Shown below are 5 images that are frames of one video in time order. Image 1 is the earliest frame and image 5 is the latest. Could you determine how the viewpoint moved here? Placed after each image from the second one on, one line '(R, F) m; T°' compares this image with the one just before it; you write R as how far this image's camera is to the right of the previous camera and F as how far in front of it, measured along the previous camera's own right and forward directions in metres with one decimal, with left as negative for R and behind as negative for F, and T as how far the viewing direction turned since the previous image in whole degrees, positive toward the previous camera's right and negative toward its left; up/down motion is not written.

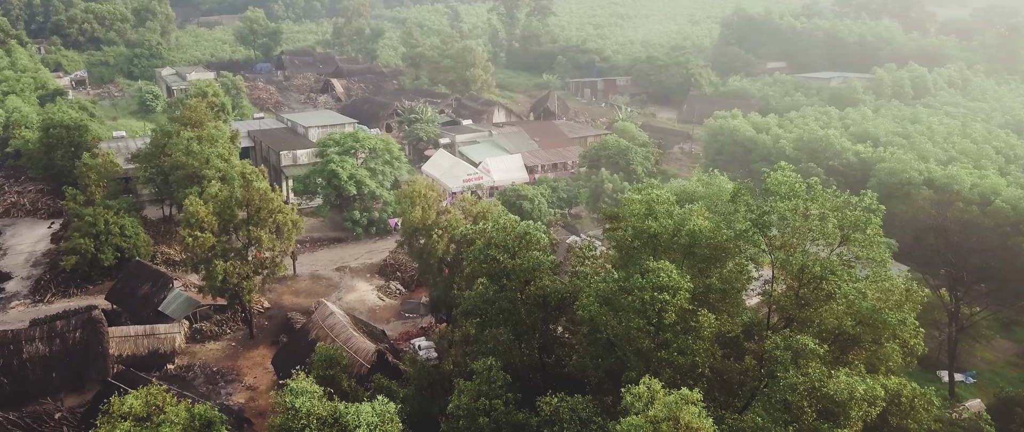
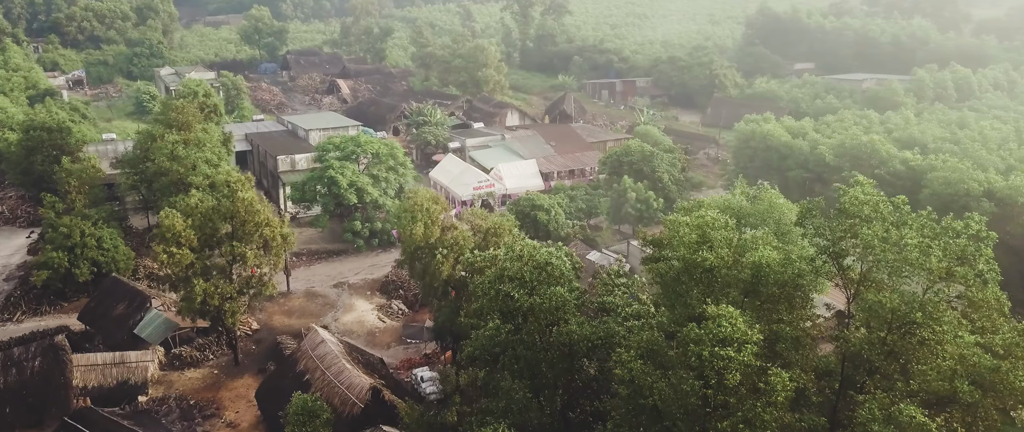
(-0.1, +2.5) m; -1°
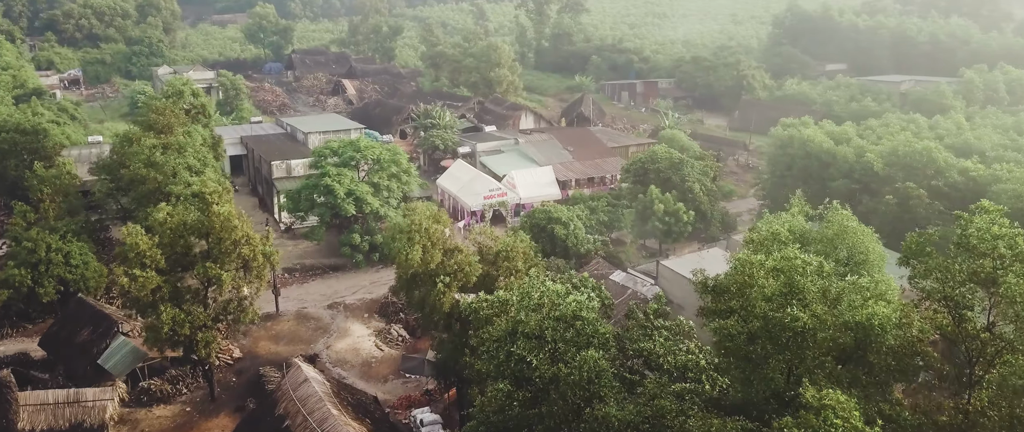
(0.0, +2.6) m; -1°
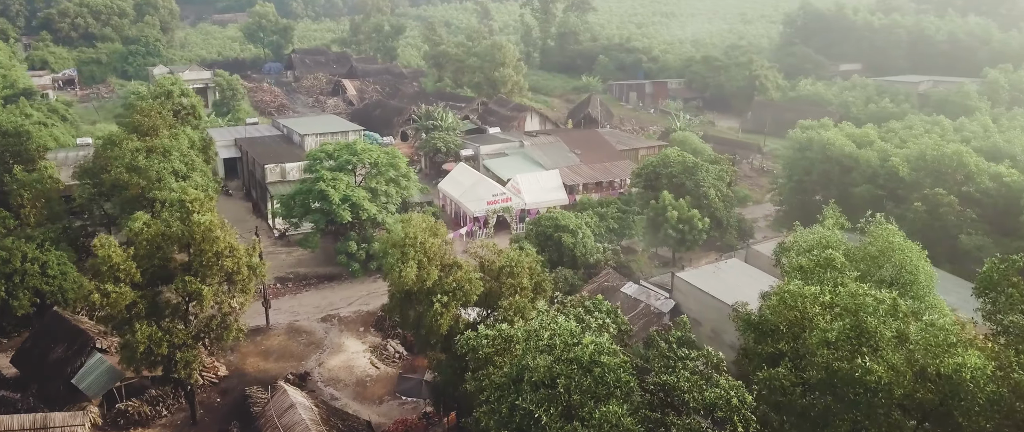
(0.0, +1.3) m; 0°
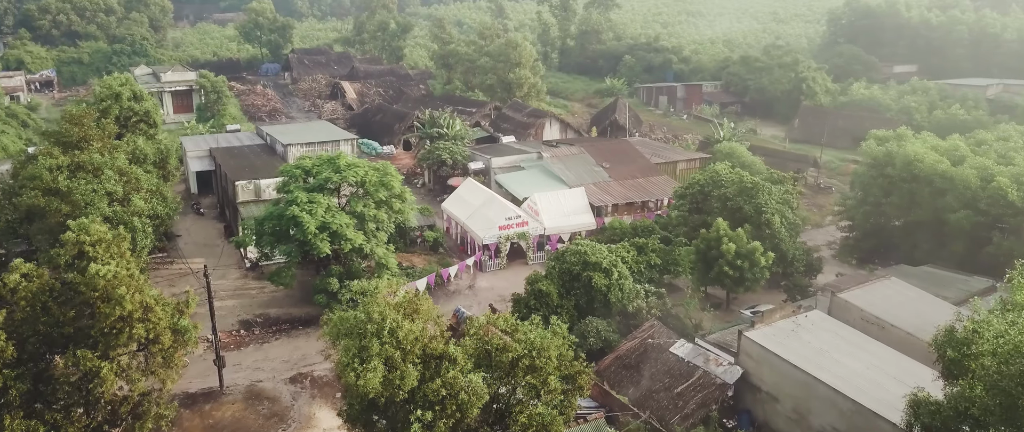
(-0.1, +4.5) m; -1°
